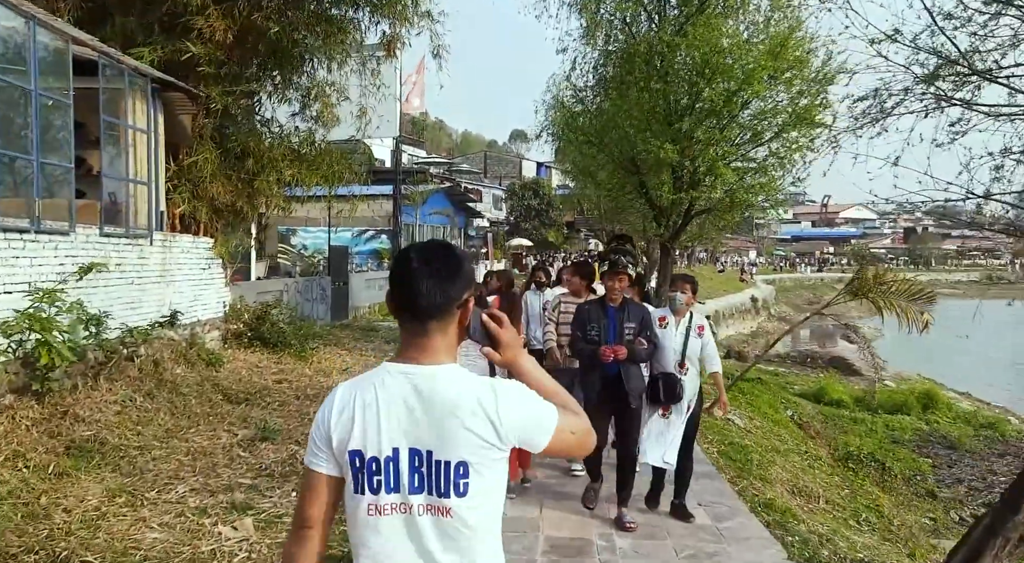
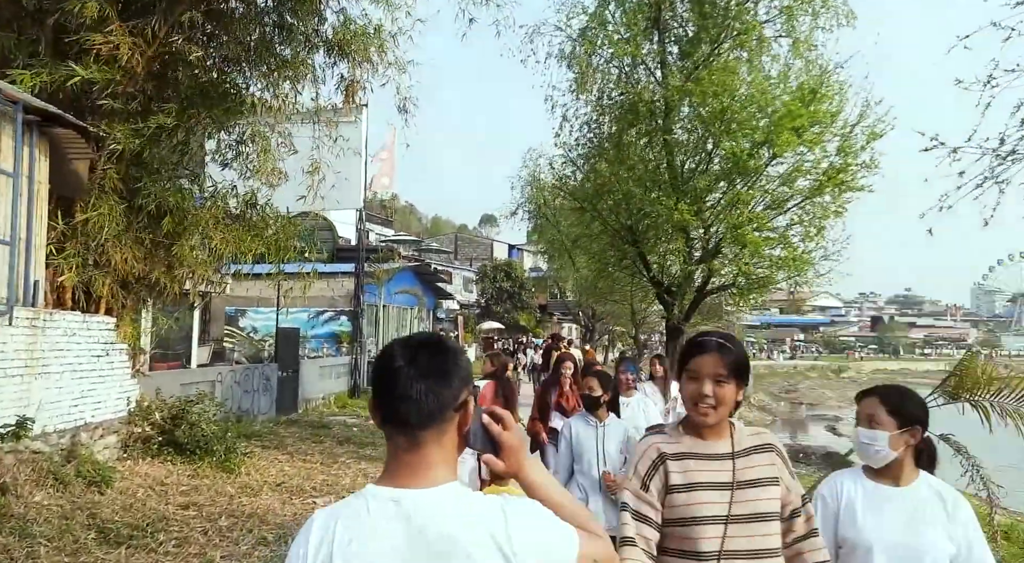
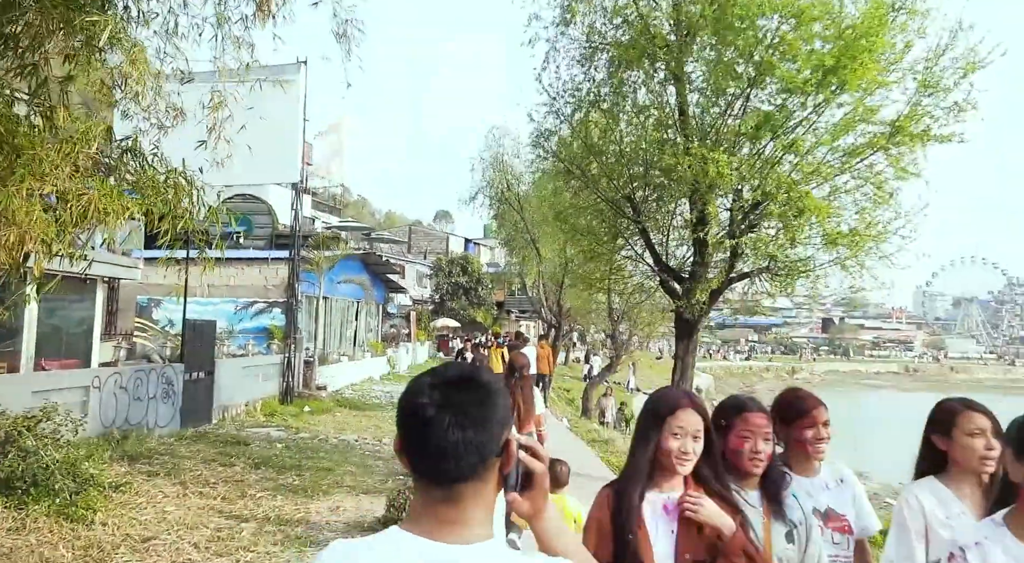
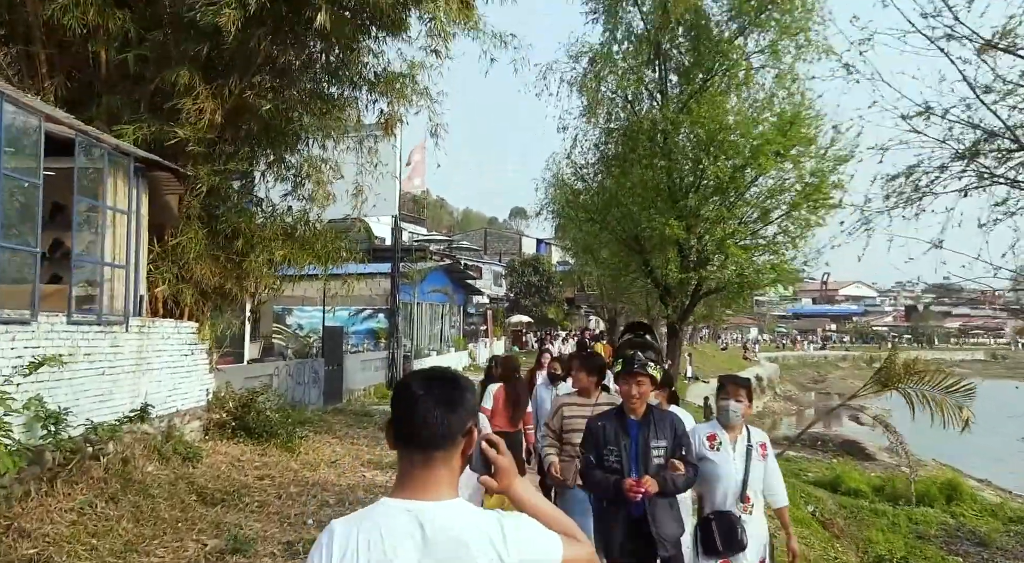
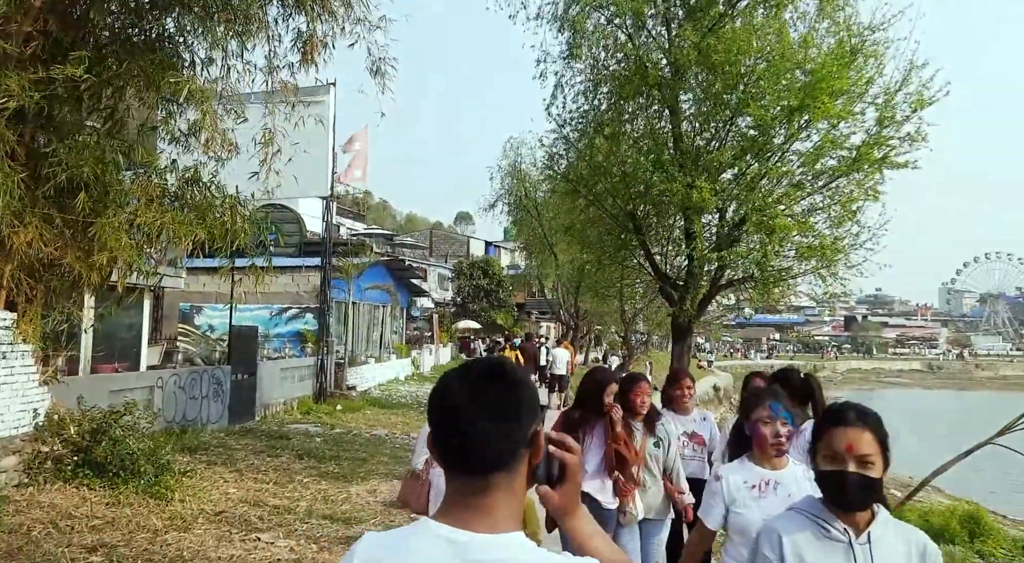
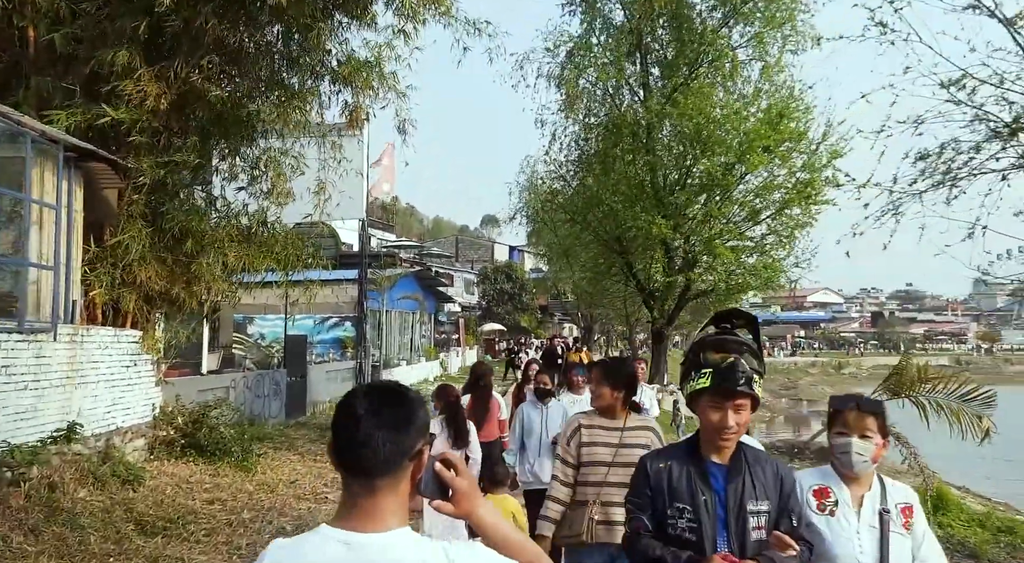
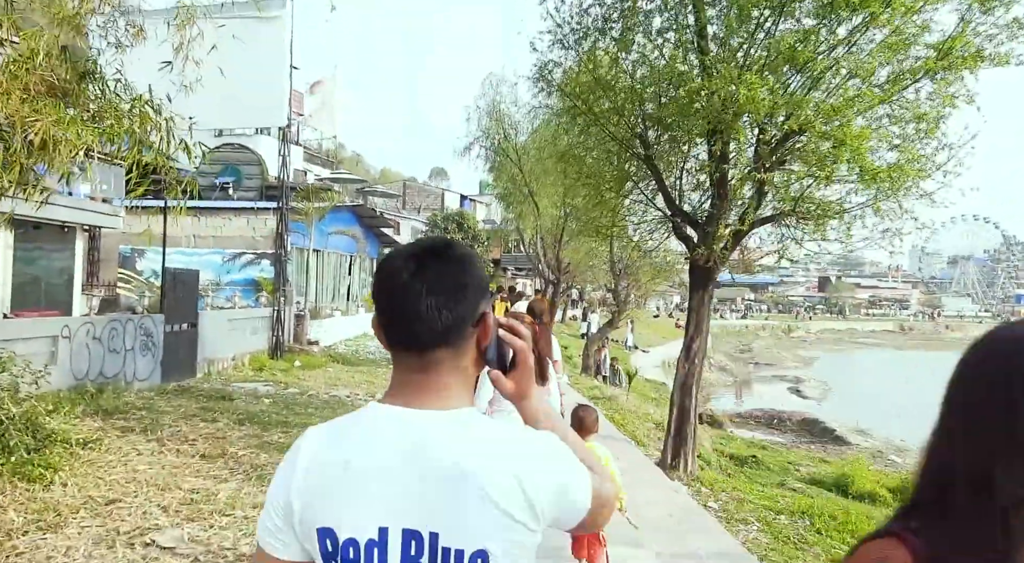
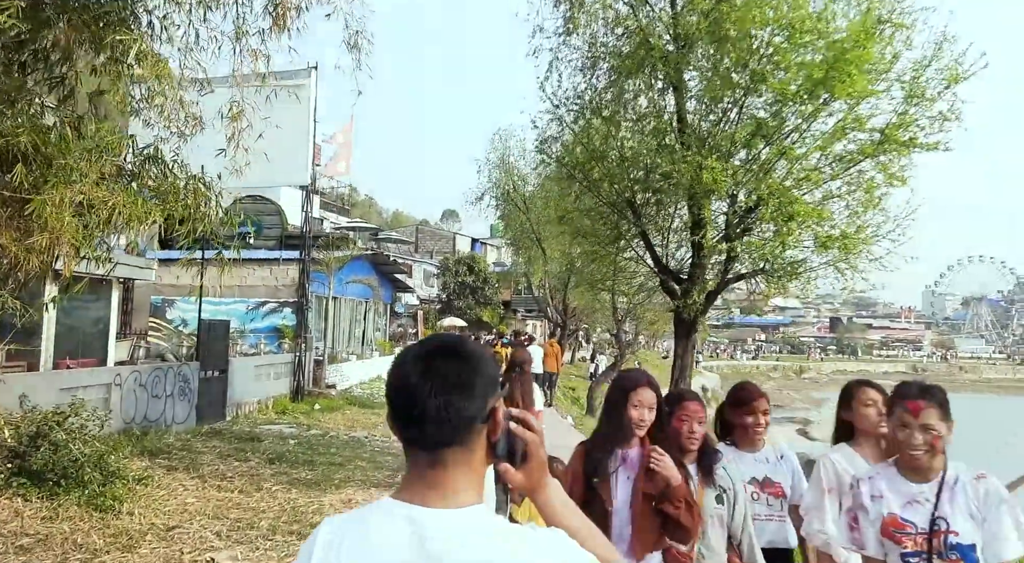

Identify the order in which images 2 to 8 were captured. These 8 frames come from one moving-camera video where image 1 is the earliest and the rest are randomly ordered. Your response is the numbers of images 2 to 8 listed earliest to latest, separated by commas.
4, 6, 2, 5, 8, 3, 7
